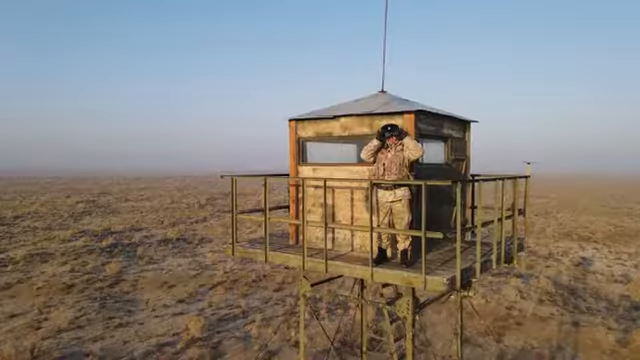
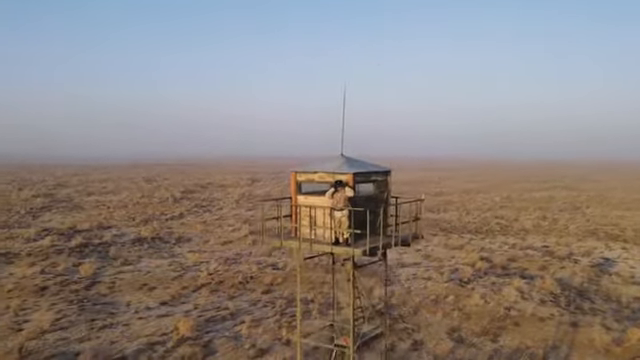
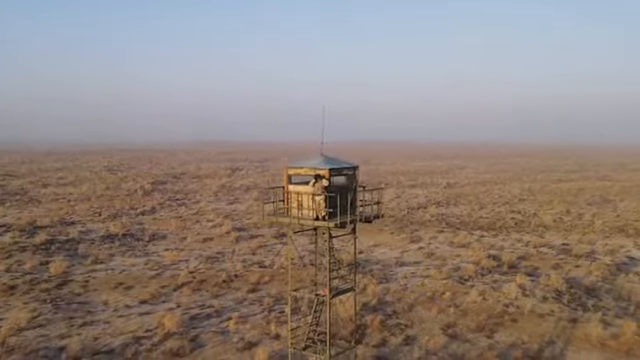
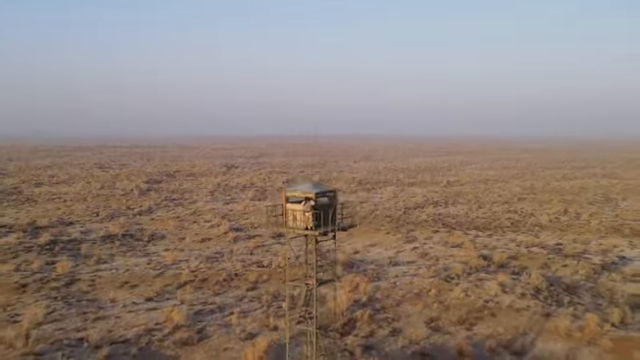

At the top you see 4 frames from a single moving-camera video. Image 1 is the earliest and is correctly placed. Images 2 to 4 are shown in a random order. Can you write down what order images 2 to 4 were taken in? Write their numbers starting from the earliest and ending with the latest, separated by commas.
2, 3, 4
